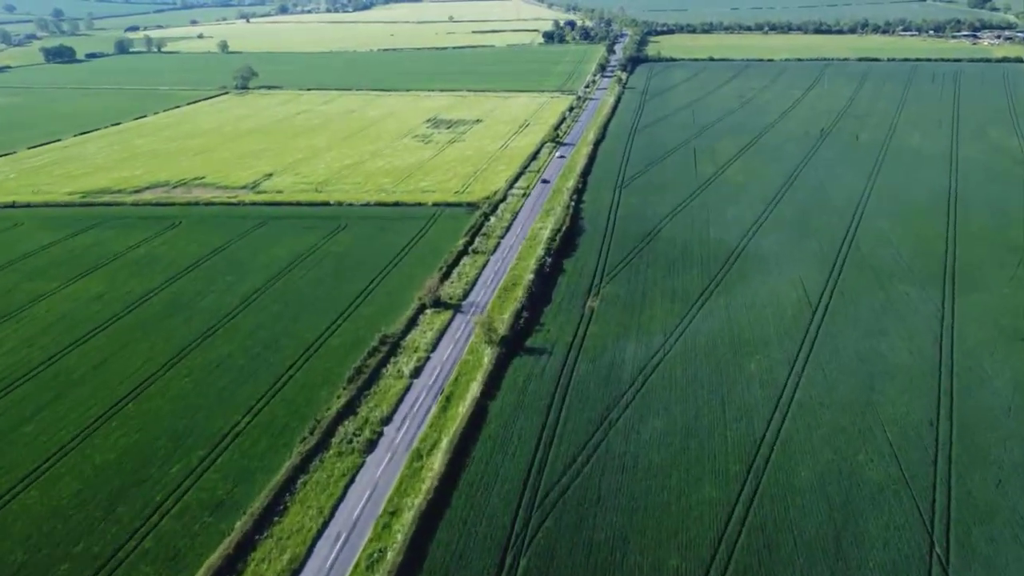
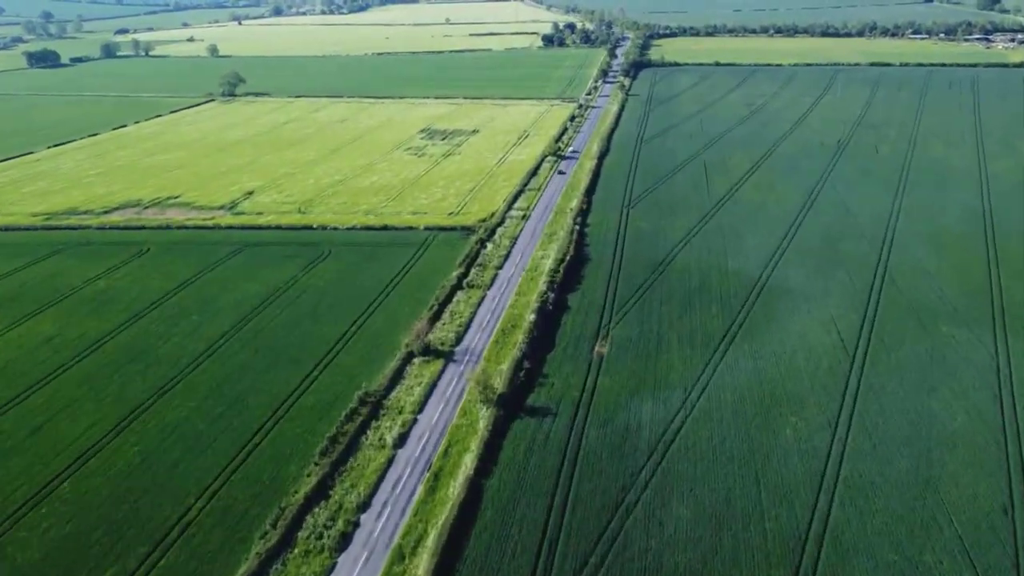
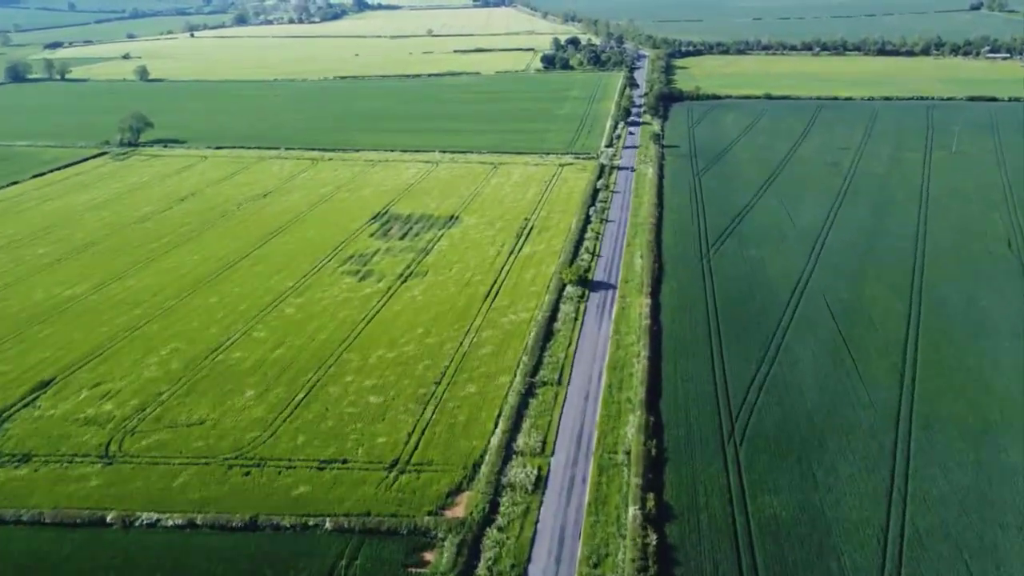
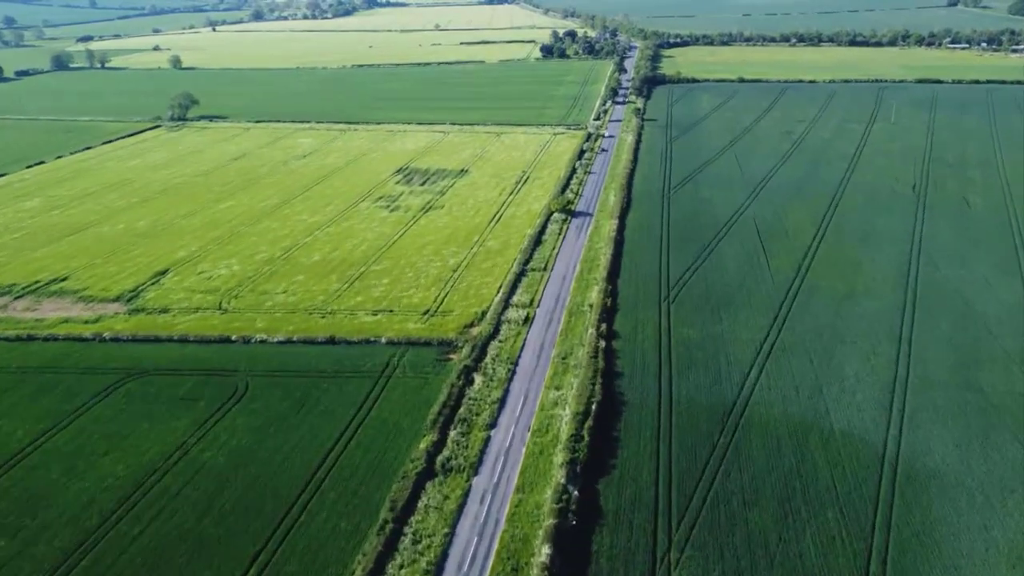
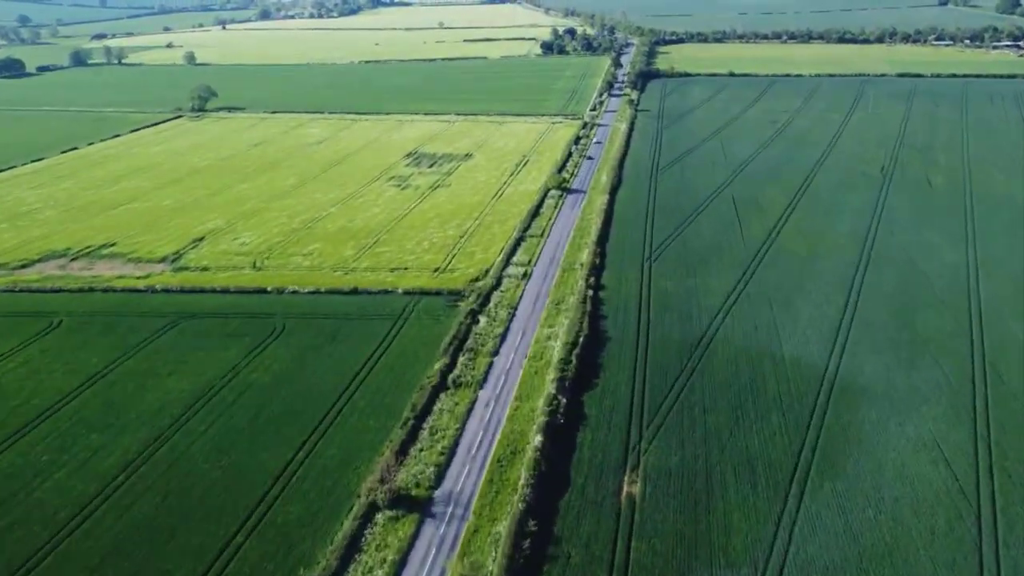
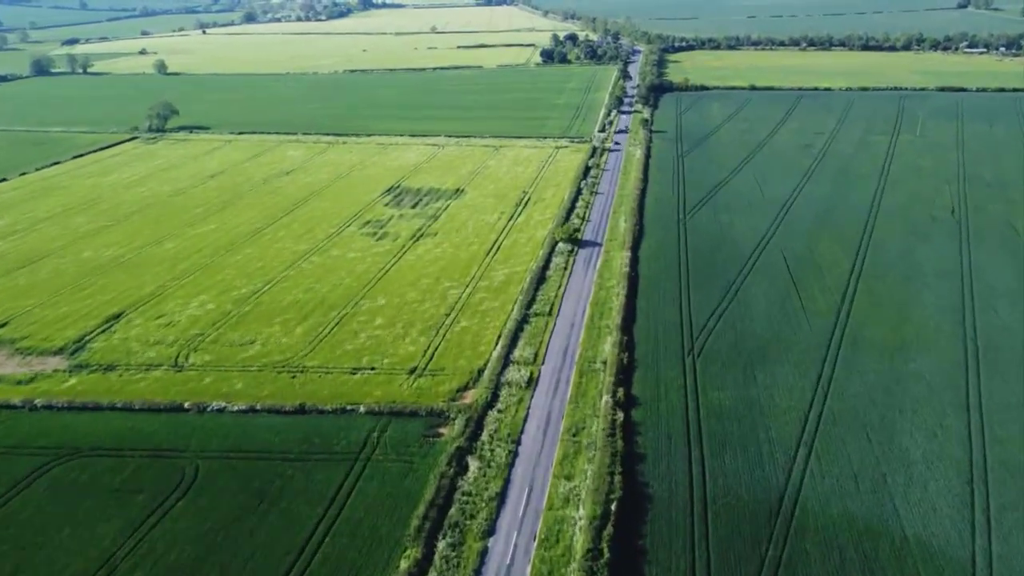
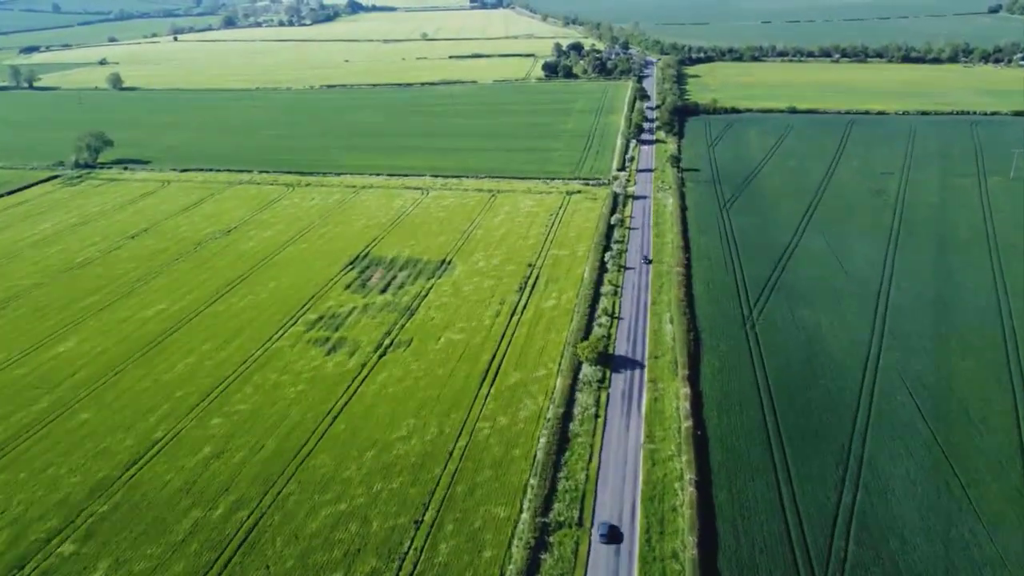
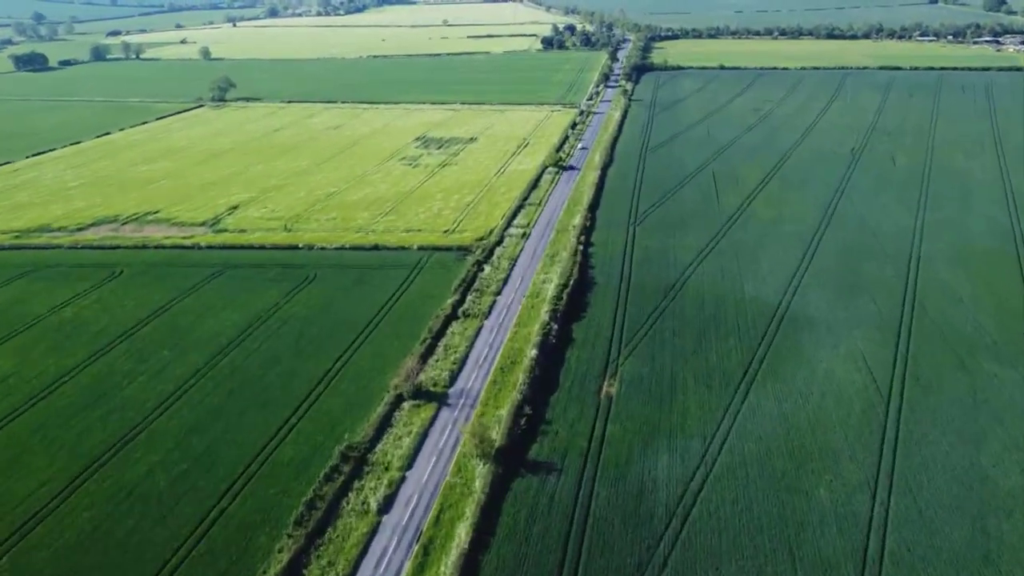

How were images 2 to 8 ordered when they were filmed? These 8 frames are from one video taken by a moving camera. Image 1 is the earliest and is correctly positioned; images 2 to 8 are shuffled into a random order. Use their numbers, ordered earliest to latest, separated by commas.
2, 8, 5, 4, 6, 3, 7
